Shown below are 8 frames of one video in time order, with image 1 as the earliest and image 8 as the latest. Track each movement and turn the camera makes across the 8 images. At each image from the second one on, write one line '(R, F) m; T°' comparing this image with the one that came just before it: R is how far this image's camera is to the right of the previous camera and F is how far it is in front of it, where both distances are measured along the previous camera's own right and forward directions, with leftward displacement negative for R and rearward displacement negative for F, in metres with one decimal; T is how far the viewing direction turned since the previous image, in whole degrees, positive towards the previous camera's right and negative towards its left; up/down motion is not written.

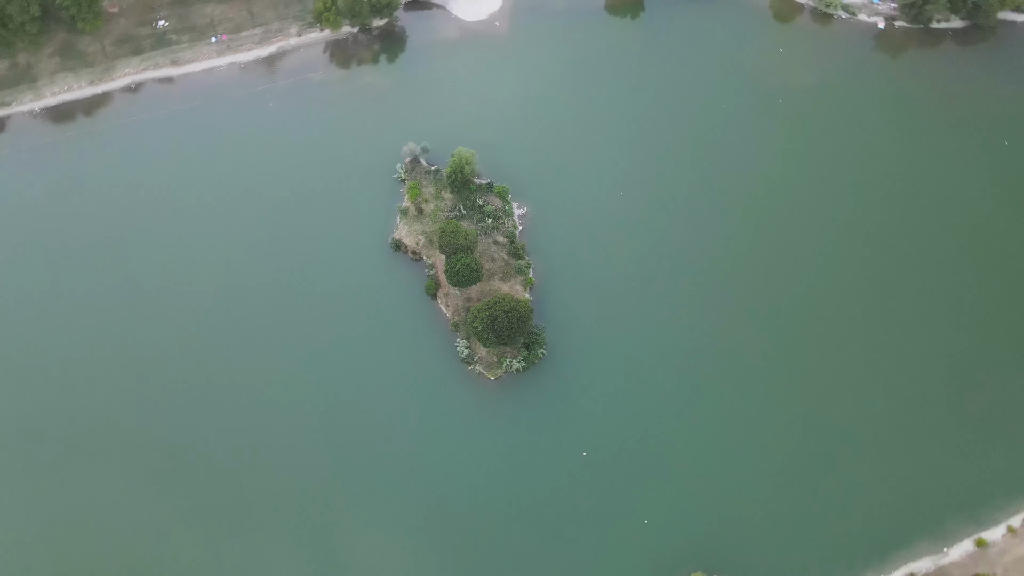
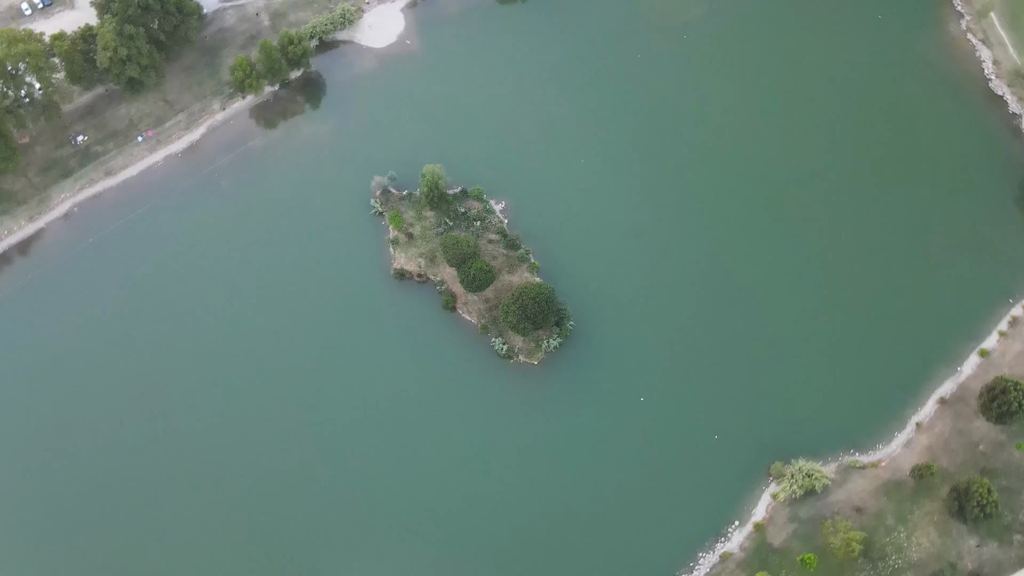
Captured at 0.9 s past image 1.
(-9.8, -2.6) m; +8°
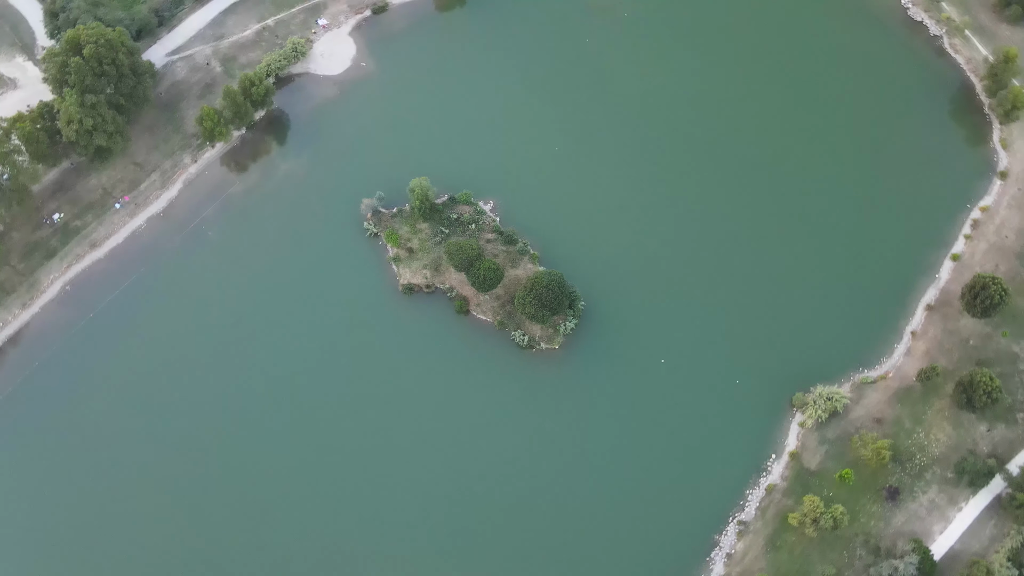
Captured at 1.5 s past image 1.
(-6.1, -2.1) m; +5°
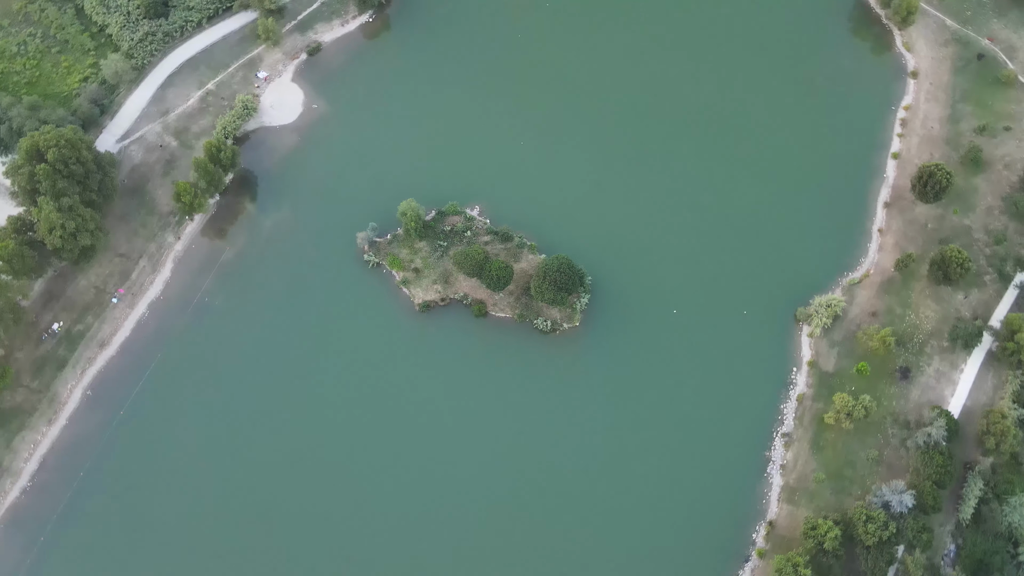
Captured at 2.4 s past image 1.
(-8.4, -3.0) m; +6°
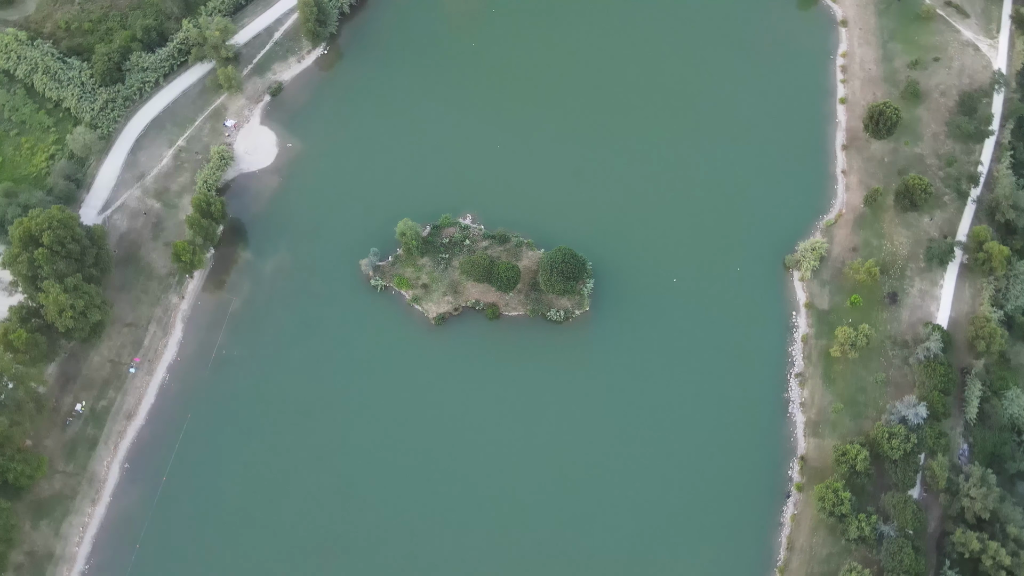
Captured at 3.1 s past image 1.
(-6.3, -2.4) m; +4°
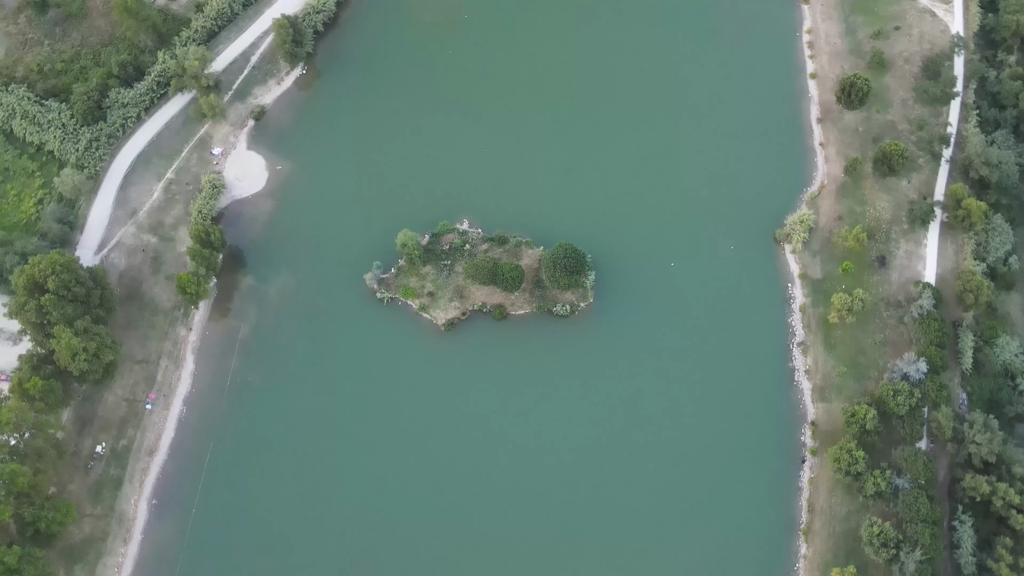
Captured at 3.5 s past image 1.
(-3.5, -1.3) m; +2°
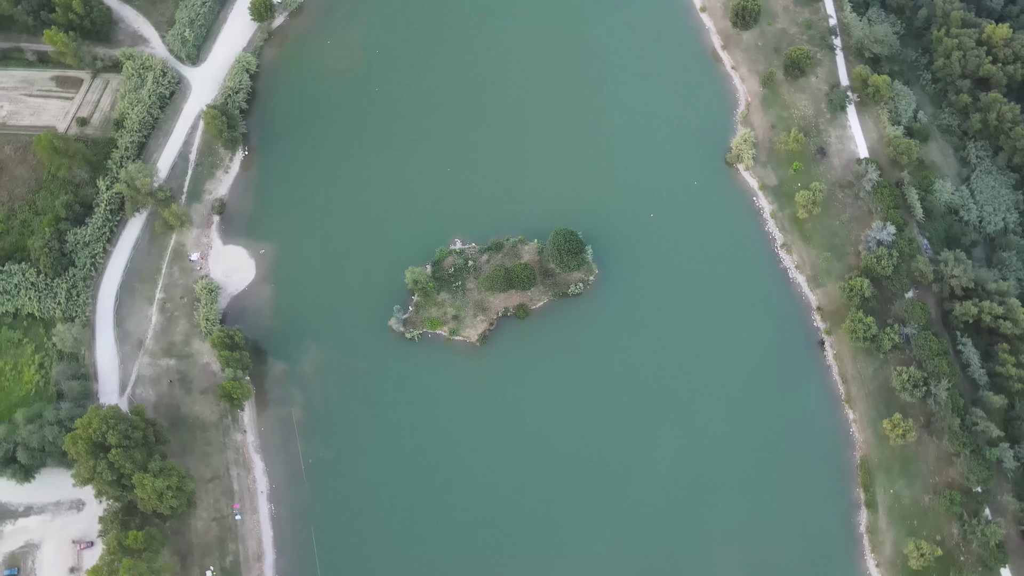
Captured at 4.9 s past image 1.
(-11.6, -3.8) m; +7°
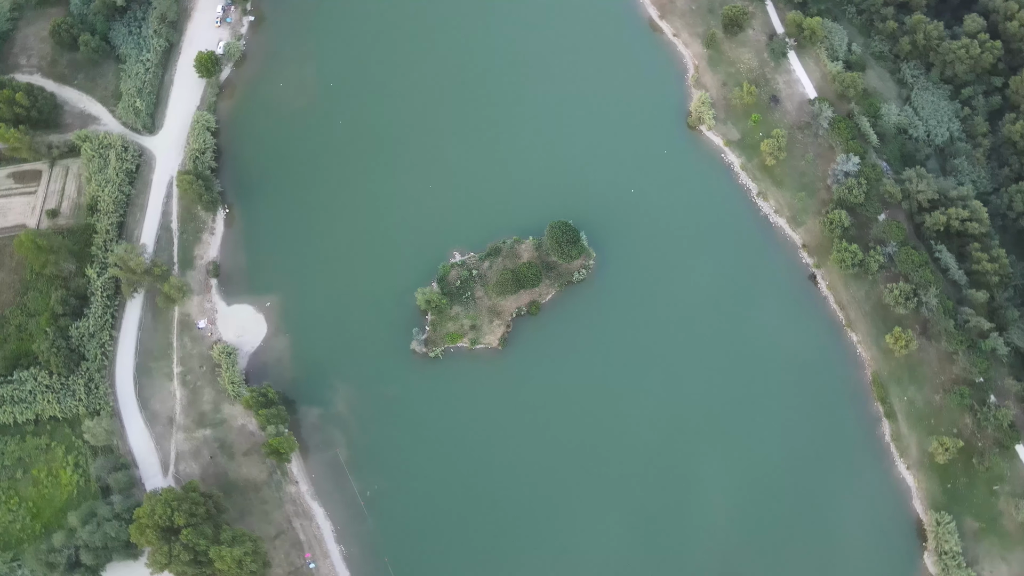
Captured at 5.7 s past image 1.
(-7.0, -2.2) m; +4°
